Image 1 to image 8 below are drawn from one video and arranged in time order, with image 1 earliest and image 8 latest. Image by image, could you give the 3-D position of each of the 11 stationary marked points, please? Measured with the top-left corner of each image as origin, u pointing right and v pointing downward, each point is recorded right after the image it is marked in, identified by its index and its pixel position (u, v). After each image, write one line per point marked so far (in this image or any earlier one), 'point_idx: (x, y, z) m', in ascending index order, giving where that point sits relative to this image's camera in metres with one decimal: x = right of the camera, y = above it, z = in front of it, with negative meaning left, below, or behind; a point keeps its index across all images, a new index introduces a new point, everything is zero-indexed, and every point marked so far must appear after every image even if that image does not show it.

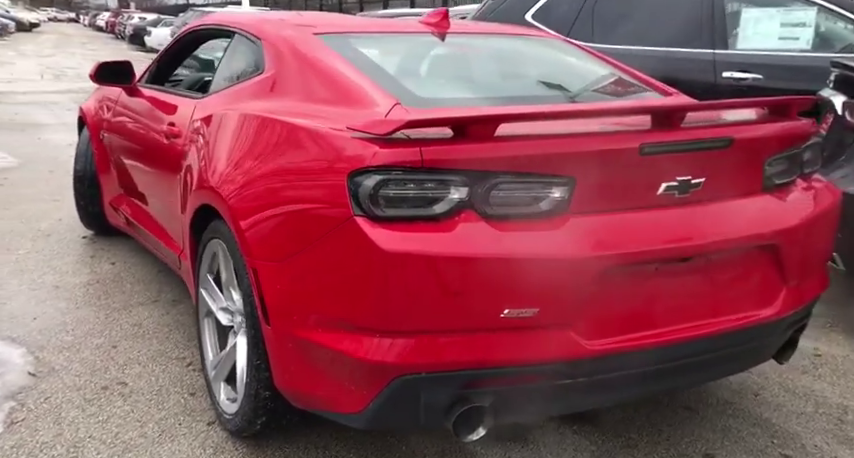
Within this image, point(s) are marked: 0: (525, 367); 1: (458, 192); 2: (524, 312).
0: (+0.3, -0.4, +1.9) m
1: (+0.1, +0.1, +1.9) m
2: (+0.3, -0.2, +1.9) m
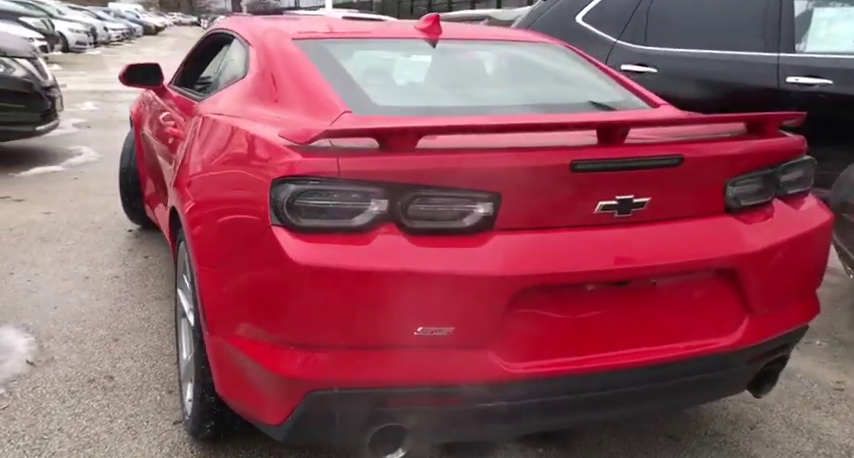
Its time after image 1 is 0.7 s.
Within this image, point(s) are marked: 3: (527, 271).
0: (0.0, -0.4, +1.9) m
1: (-0.1, +0.1, +1.8) m
2: (0.0, -0.3, +1.8) m
3: (+0.3, -0.1, +1.9) m
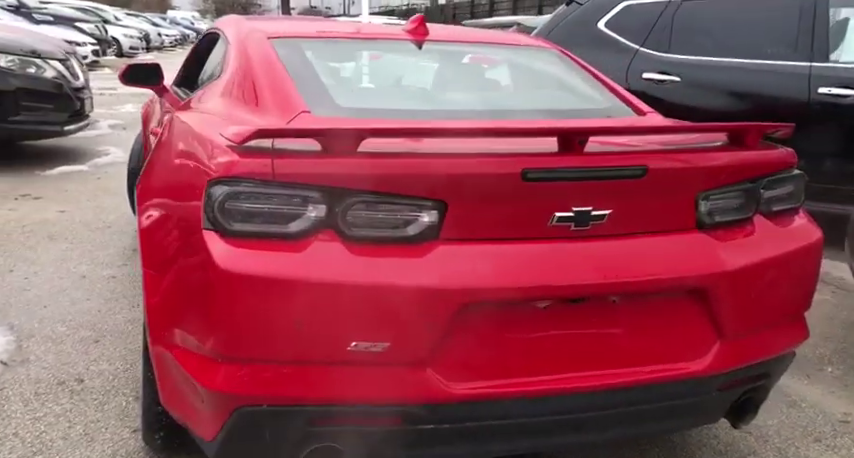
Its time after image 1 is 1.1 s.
0: (-0.1, -0.4, +1.7) m
1: (-0.2, 0.0, +1.7) m
2: (-0.1, -0.3, +1.7) m
3: (+0.1, -0.1, +1.7) m
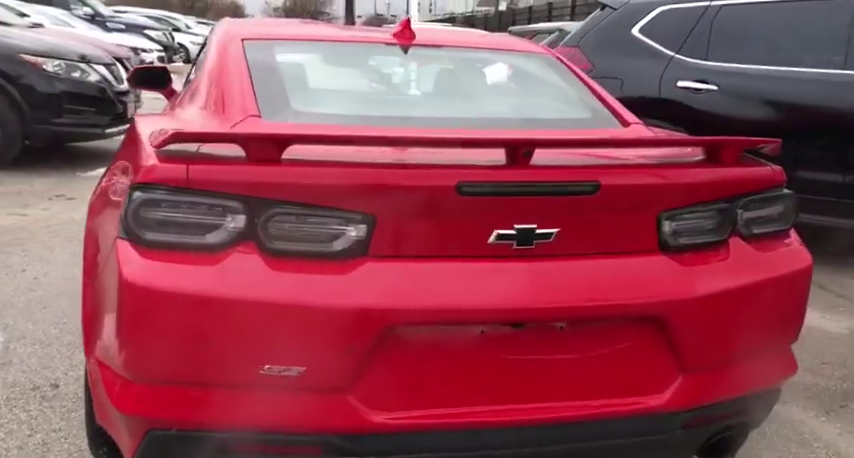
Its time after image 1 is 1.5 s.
0: (-0.3, -0.5, +1.6) m
1: (-0.4, 0.0, +1.6) m
2: (-0.3, -0.3, +1.6) m
3: (-0.1, -0.2, +1.6) m
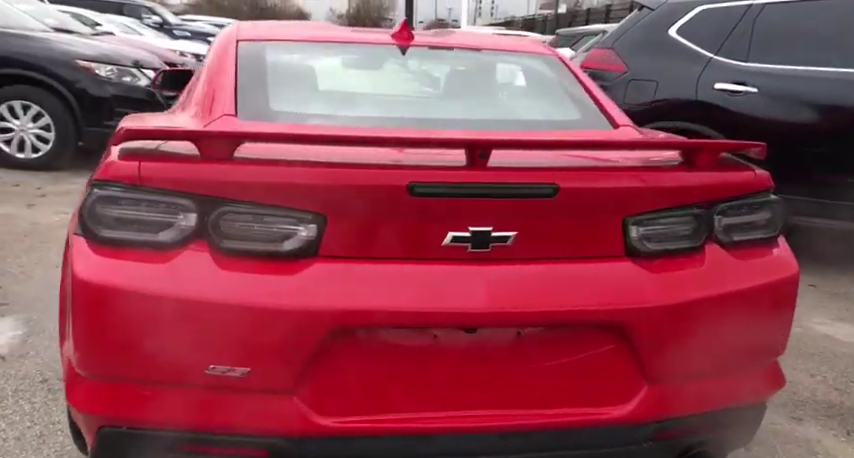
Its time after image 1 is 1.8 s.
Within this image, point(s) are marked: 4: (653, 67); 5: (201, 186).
0: (-0.4, -0.5, +1.6) m
1: (-0.5, 0.0, +1.6) m
2: (-0.4, -0.3, +1.6) m
3: (-0.2, -0.2, +1.6) m
4: (+1.6, +1.1, +5.2) m
5: (-0.5, +0.1, +1.6) m
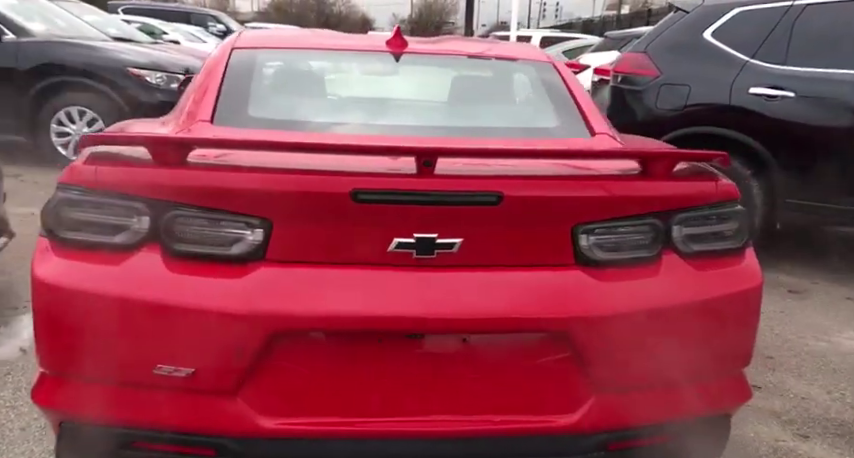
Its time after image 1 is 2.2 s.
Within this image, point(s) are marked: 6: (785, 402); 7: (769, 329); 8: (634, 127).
0: (-0.5, -0.5, +1.7) m
1: (-0.7, 0.0, +1.7) m
2: (-0.6, -0.3, +1.7) m
3: (-0.3, -0.2, +1.6) m
4: (+1.8, +1.1, +5.1) m
5: (-0.6, +0.1, +1.7) m
6: (+1.5, -0.7, +3.0) m
7: (+1.8, -0.5, +3.9) m
8: (+1.5, +0.7, +5.2) m
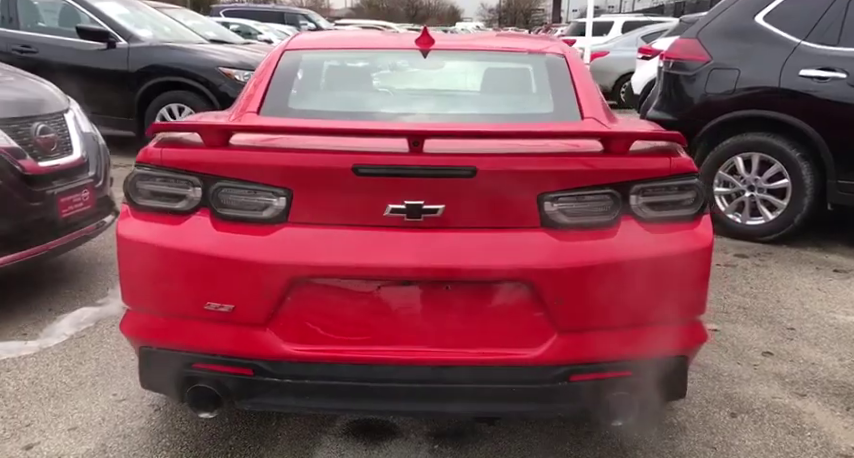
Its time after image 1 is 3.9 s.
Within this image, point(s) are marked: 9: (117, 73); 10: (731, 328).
0: (-0.6, -0.4, +2.2) m
1: (-0.7, +0.1, +2.2) m
2: (-0.6, -0.2, +2.1) m
3: (-0.4, -0.1, +2.1) m
4: (+2.2, +1.2, +5.2) m
5: (-0.6, +0.2, +2.2) m
6: (+1.6, -0.6, +3.2) m
7: (+2.0, -0.4, +4.0) m
8: (+1.9, +0.9, +5.3) m
9: (-3.1, +1.5, +7.2) m
10: (+1.5, -0.5, +3.6) m
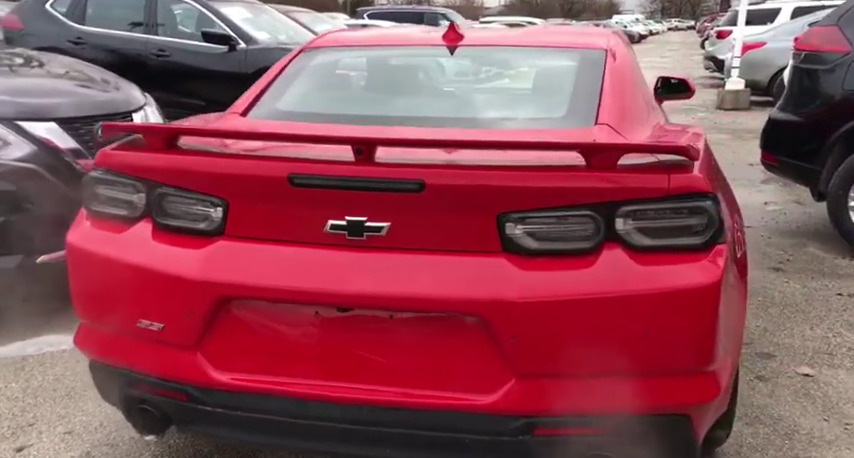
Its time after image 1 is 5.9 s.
0: (-0.7, -0.4, +2.0) m
1: (-0.8, +0.1, +2.0) m
2: (-0.7, -0.3, +2.0) m
3: (-0.5, -0.1, +1.9) m
4: (+2.7, +1.1, +4.4) m
5: (-0.8, +0.1, +2.0) m
6: (+1.7, -0.7, +2.6) m
7: (+2.3, -0.5, +3.2) m
8: (+2.4, +0.7, +4.6) m
9: (-1.9, +1.6, +7.5) m
10: (+1.6, -0.6, +3.0) m
